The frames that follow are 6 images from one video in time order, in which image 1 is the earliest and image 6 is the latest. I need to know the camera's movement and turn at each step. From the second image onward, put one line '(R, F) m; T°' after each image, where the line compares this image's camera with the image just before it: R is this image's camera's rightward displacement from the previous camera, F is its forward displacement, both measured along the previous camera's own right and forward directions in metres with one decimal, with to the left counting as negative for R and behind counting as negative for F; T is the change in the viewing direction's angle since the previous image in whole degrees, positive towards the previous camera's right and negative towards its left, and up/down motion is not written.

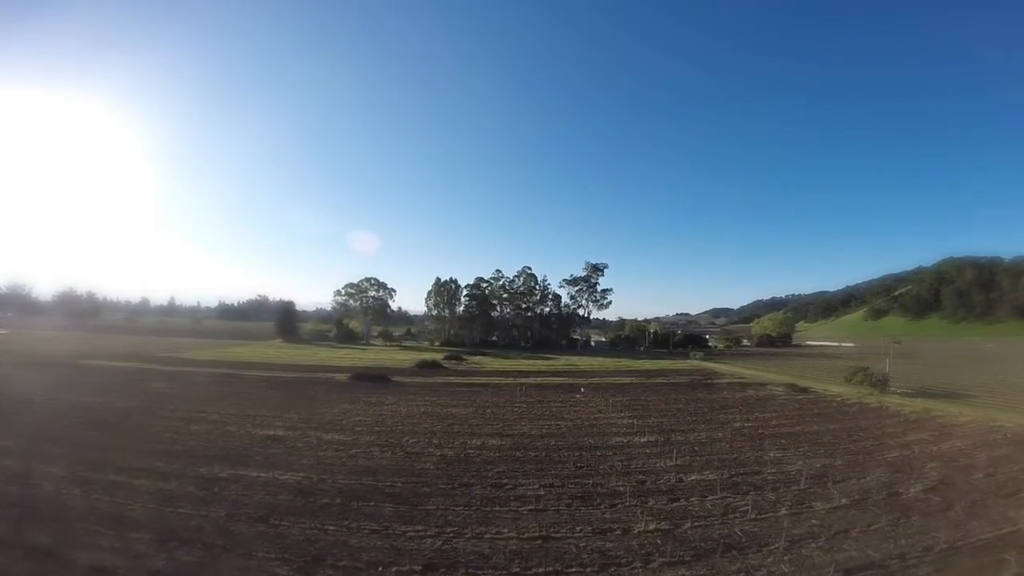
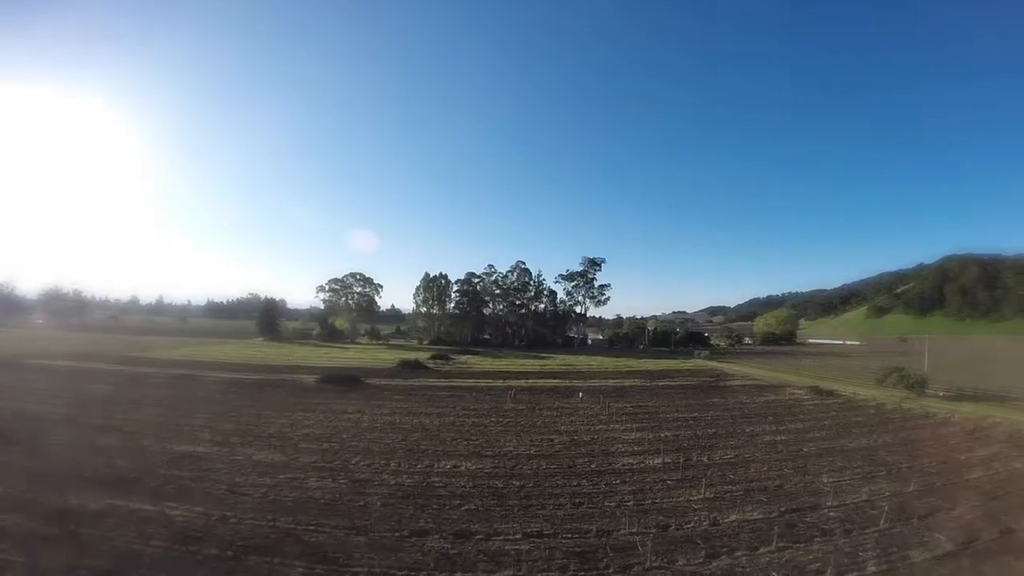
(+0.5, +4.2) m; 0°
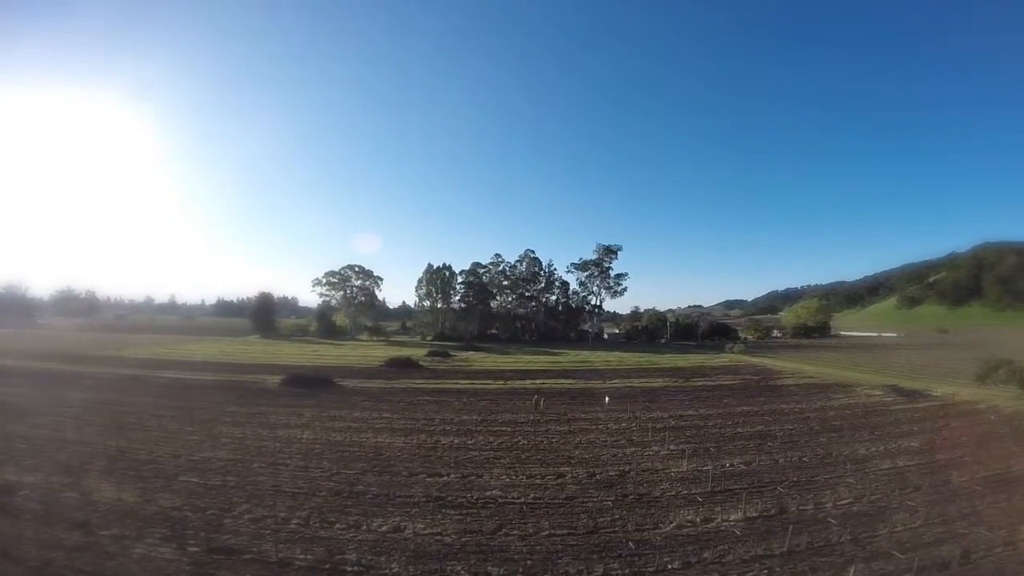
(+0.6, +6.2) m; -1°
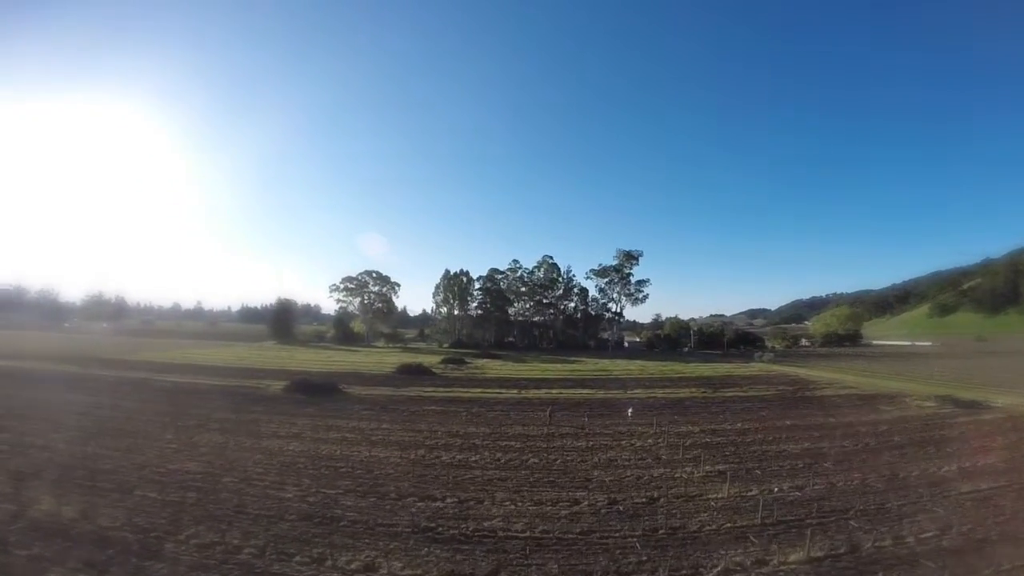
(+0.2, +1.7) m; -2°
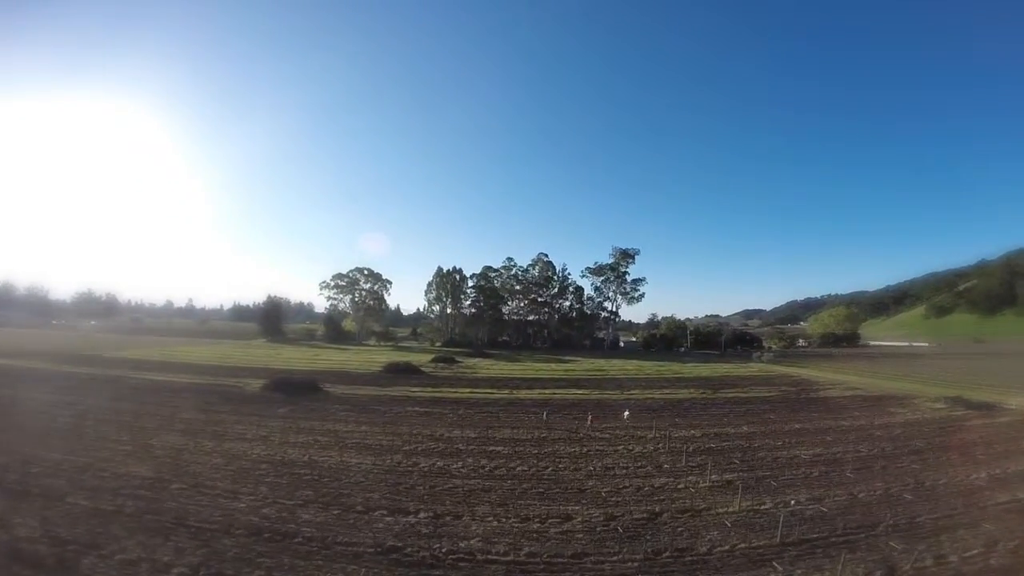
(+0.2, +1.3) m; 0°
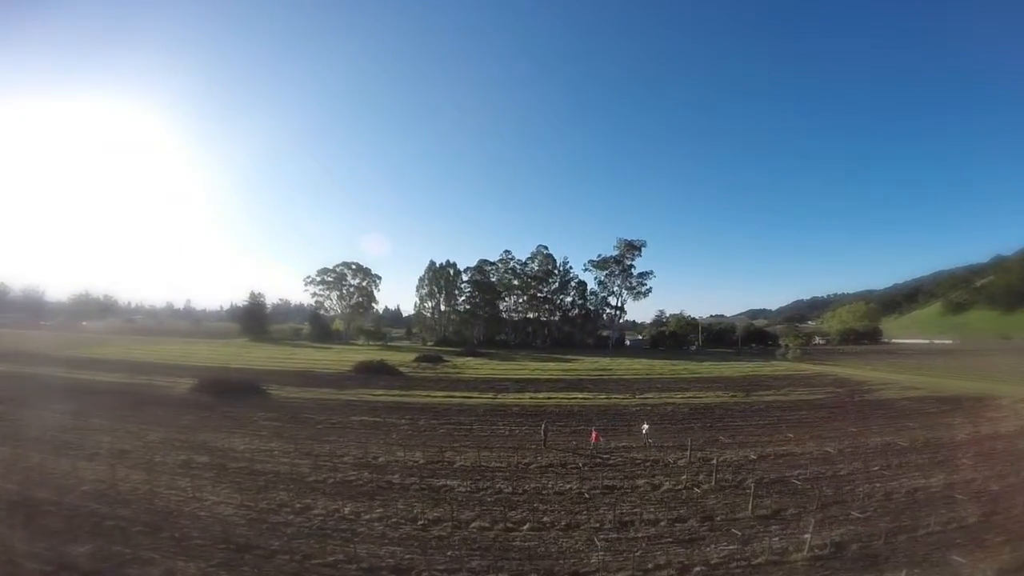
(+0.7, +4.9) m; 0°
